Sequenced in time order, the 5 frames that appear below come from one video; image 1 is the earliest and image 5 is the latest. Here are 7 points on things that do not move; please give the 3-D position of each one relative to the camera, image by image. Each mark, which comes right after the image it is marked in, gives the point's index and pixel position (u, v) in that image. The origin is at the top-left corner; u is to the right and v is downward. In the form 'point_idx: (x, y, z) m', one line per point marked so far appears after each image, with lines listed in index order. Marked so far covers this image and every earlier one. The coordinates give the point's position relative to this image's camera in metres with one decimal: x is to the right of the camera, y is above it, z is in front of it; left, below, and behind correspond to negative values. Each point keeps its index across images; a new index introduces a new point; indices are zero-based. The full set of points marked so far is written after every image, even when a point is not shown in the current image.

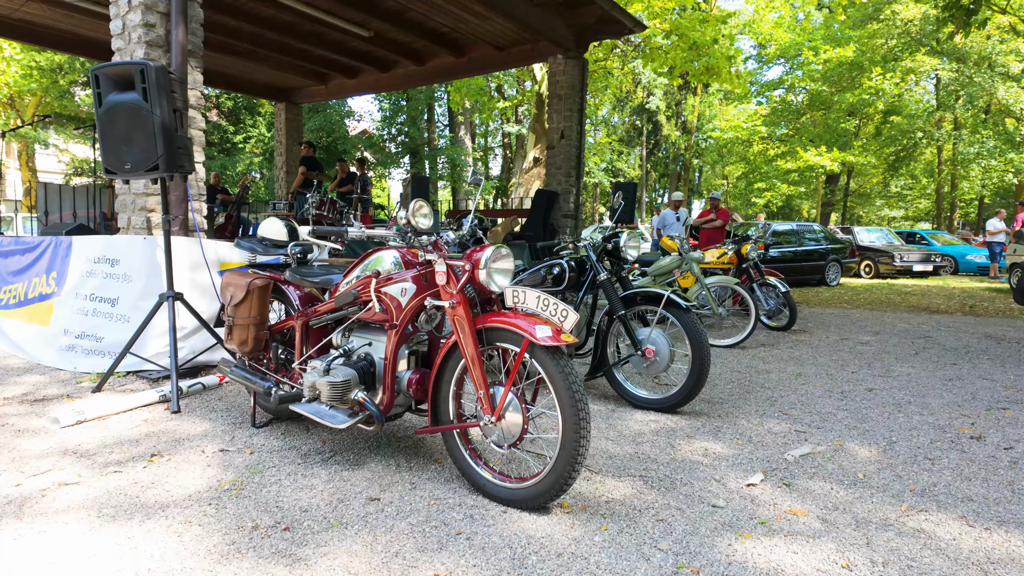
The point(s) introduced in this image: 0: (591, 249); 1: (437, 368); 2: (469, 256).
0: (+0.6, +0.3, +4.5) m
1: (-0.4, -0.4, +2.9) m
2: (-0.2, +0.2, +2.8) m
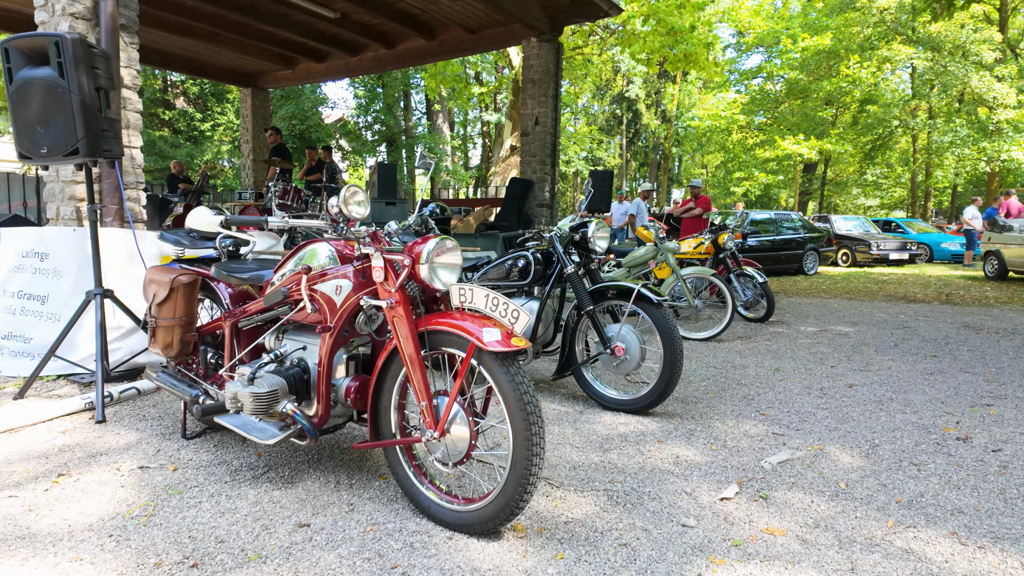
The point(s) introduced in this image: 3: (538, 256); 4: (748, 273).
0: (+0.3, +0.3, +4.2) m
1: (-0.6, -0.4, +2.6) m
2: (-0.4, +0.2, +2.4) m
3: (+0.2, +0.2, +4.3) m
4: (+3.1, +0.2, +7.6) m
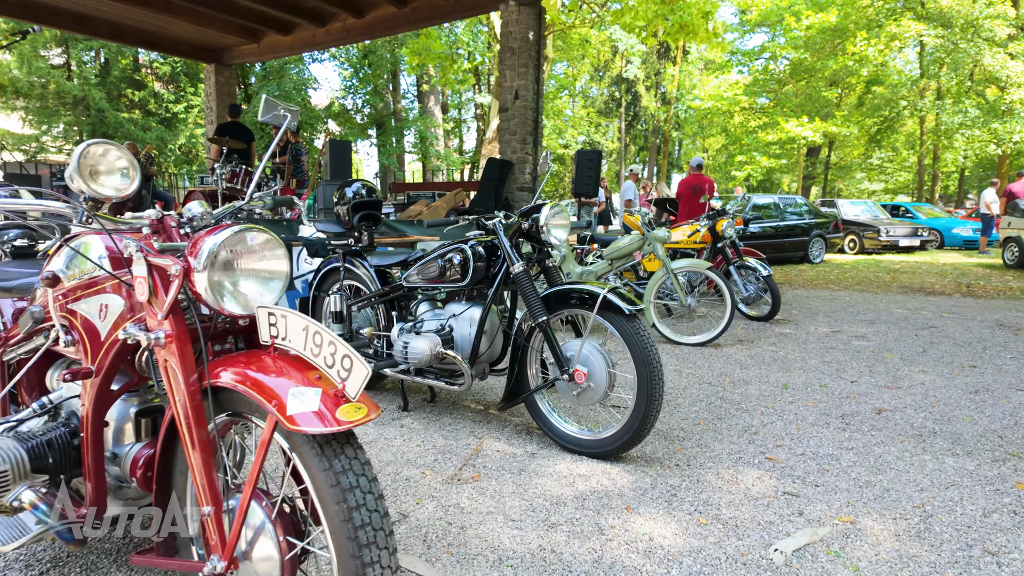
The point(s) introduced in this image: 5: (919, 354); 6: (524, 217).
0: (-0.1, +0.3, +3.2) m
1: (-1.0, -0.4, +1.6) m
2: (-0.8, +0.1, +1.5) m
3: (-0.2, +0.2, +3.3) m
4: (+2.7, +0.3, +6.6) m
5: (+3.7, -0.6, +5.3) m
6: (+0.1, +0.4, +3.2) m
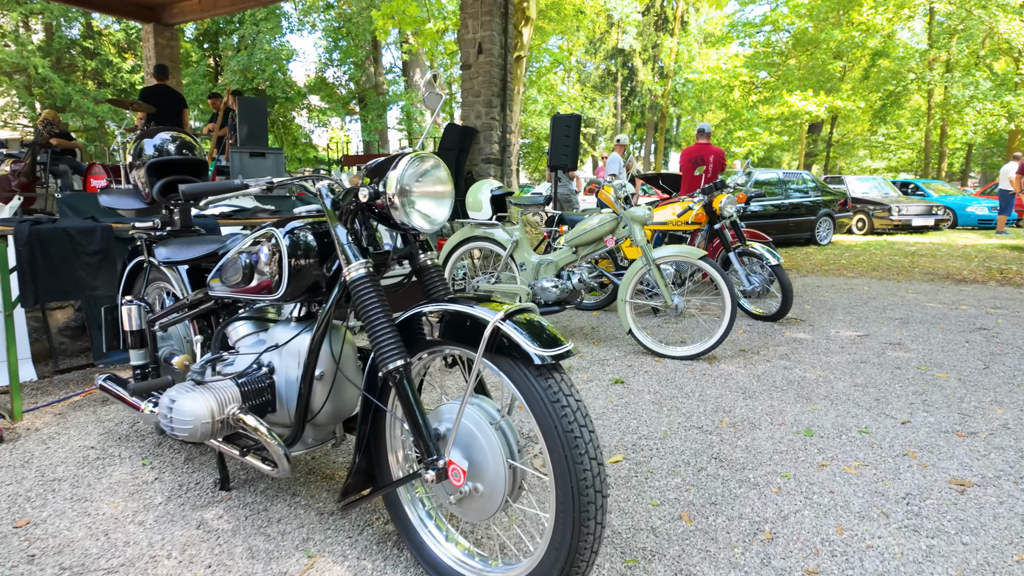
0: (-0.5, +0.2, +1.8) m
1: (-1.5, -0.6, +0.3) m
2: (-1.3, 0.0, +0.1) m
3: (-0.7, +0.2, +1.9) m
4: (+2.2, +0.3, +5.3) m
5: (+3.2, -0.6, +4.0) m
6: (-0.4, +0.3, +1.8) m
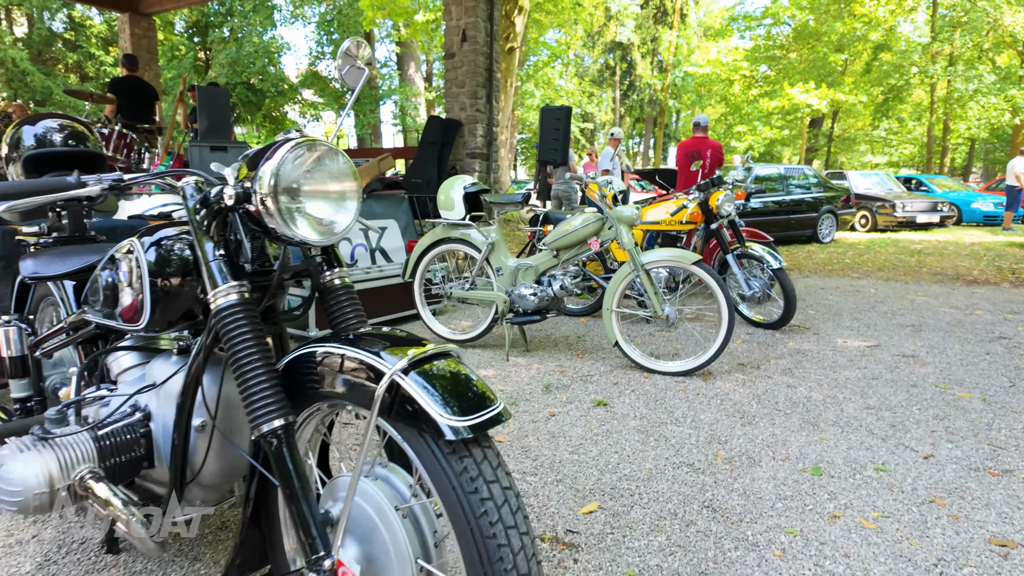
0: (-0.7, +0.2, +1.4) m
1: (-1.6, -0.6, -0.1) m
2: (-1.5, -0.1, -0.3) m
3: (-0.9, +0.1, +1.5) m
4: (+2.0, +0.3, +4.9) m
5: (+3.0, -0.6, +3.6) m
6: (-0.6, +0.3, +1.4) m
